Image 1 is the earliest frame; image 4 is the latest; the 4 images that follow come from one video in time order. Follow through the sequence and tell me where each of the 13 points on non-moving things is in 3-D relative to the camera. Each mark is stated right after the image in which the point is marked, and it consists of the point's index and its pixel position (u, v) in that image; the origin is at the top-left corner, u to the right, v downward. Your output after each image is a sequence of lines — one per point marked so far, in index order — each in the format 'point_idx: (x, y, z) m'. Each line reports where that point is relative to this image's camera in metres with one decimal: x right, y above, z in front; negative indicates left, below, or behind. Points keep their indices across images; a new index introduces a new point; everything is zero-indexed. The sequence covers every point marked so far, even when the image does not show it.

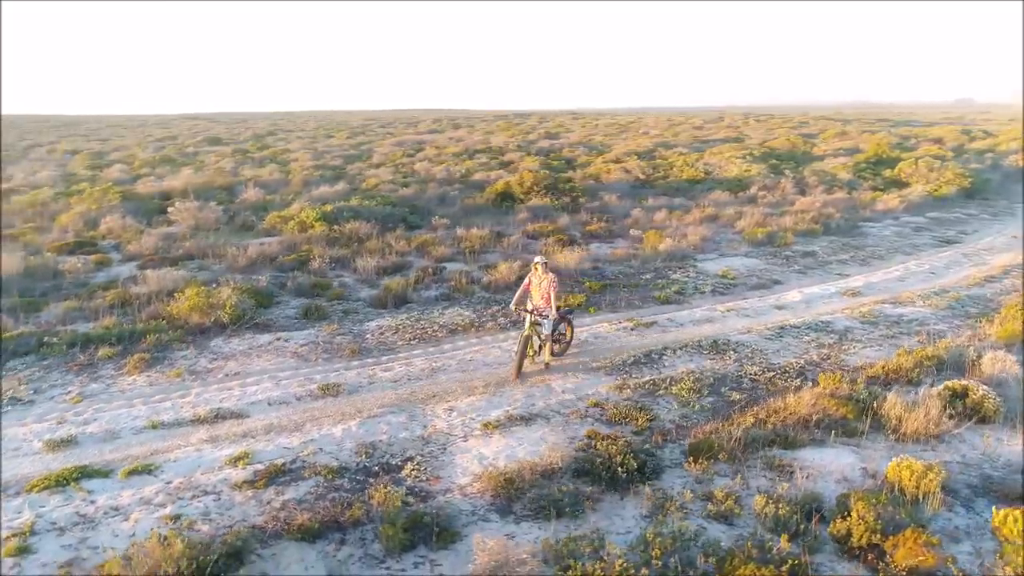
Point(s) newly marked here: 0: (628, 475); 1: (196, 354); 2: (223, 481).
0: (+1.2, -2.0, +7.6) m
1: (-5.0, -1.0, +11.4) m
2: (-3.1, -2.1, +7.7) m
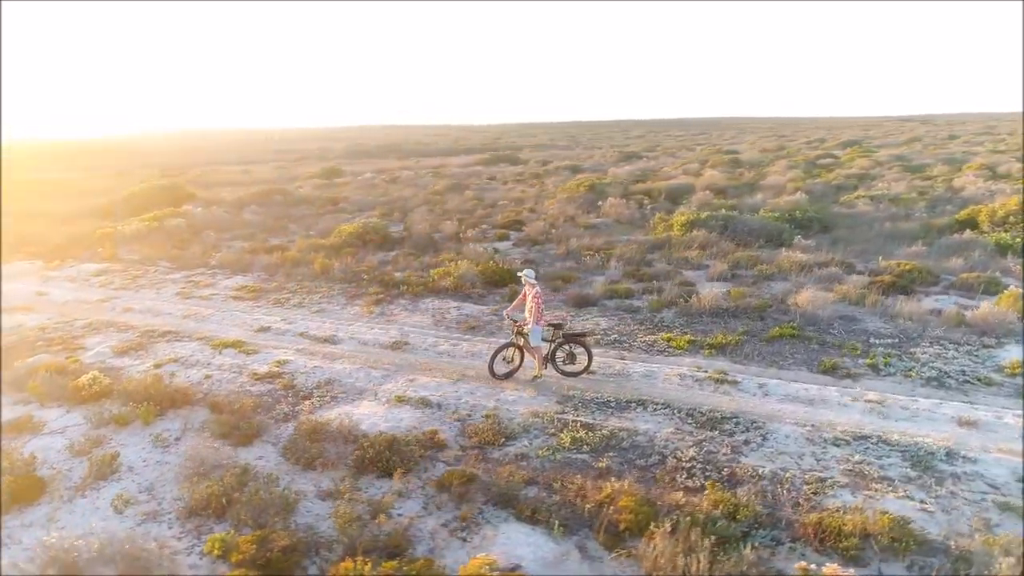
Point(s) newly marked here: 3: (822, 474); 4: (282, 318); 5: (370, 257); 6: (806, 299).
0: (-1.7, -2.0, +8.4) m
1: (-2.4, -0.3, +15.5) m
2: (-4.3, -1.3, +11.8) m
3: (+3.4, -2.0, +7.8) m
4: (-4.8, -0.6, +14.9) m
5: (-3.9, +0.8, +19.8) m
6: (+5.7, -0.2, +13.7) m
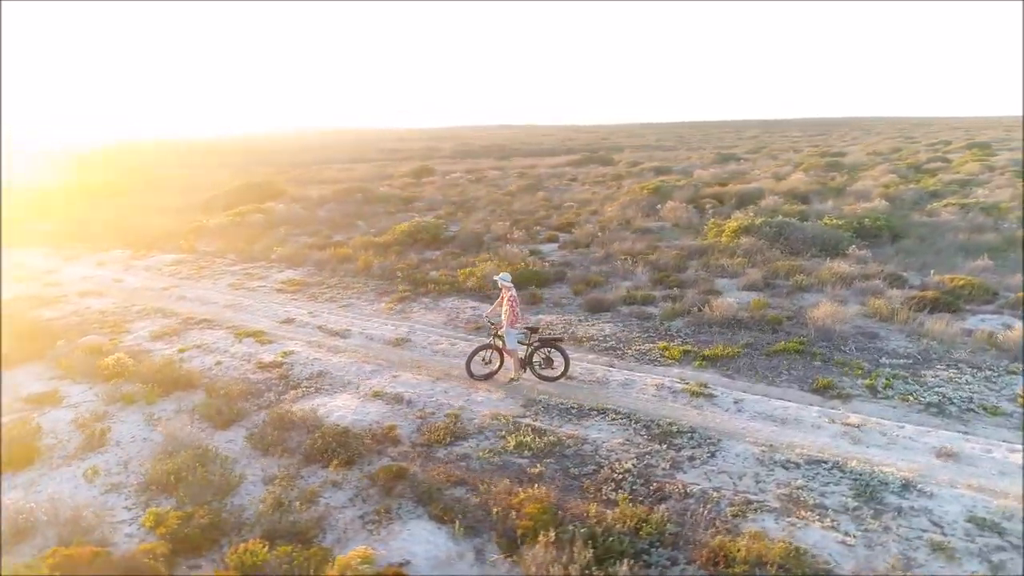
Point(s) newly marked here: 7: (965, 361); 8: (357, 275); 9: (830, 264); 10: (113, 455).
0: (-2.4, -2.0, +8.8) m
1: (-1.9, -0.3, +15.9) m
2: (-4.4, -1.2, +12.6) m
3: (+2.6, -2.2, +7.5) m
4: (-4.4, -0.5, +15.7) m
5: (-2.8, +0.9, +20.4) m
6: (+5.7, -0.5, +12.9) m
7: (+7.0, -1.1, +10.9) m
8: (-4.1, +0.3, +18.9) m
9: (+7.6, +0.5, +17.0) m
10: (-5.2, -2.2, +9.3) m
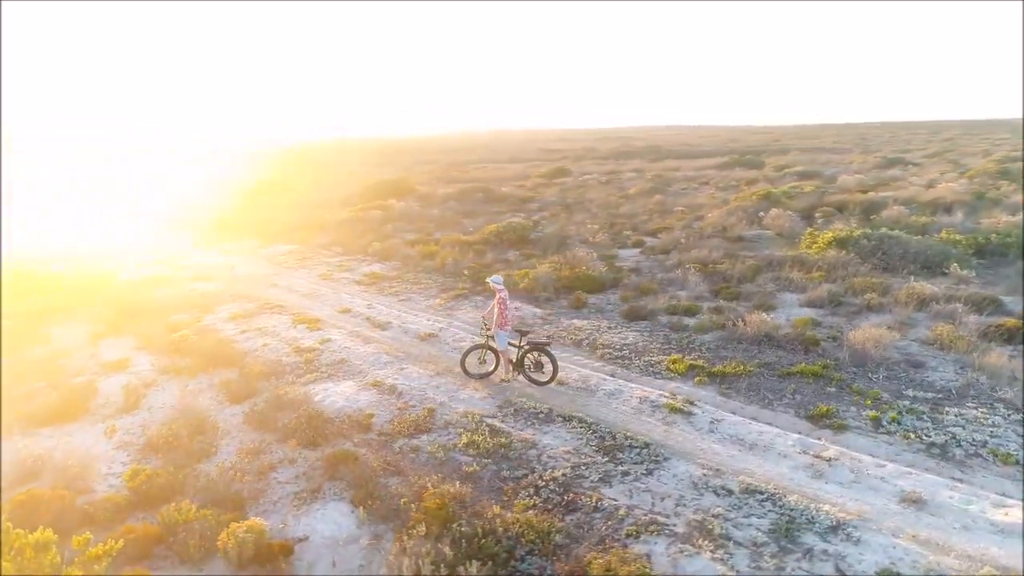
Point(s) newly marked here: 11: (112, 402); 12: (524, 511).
0: (-3.0, -1.9, +9.6) m
1: (-0.8, -0.3, +16.4) m
2: (-4.0, -1.1, +13.7) m
3: (+1.6, -2.3, +7.2) m
4: (-3.3, -0.4, +16.7) m
5: (-0.6, +0.9, +20.9) m
6: (+5.9, -0.8, +11.8) m
7: (+6.7, -1.5, +9.6) m
8: (-2.2, +0.5, +19.8) m
9: (+8.7, +0.1, +15.3) m
10: (-5.6, -1.9, +10.7) m
11: (-6.3, -1.8, +11.3) m
12: (+0.2, -2.3, +7.4) m
